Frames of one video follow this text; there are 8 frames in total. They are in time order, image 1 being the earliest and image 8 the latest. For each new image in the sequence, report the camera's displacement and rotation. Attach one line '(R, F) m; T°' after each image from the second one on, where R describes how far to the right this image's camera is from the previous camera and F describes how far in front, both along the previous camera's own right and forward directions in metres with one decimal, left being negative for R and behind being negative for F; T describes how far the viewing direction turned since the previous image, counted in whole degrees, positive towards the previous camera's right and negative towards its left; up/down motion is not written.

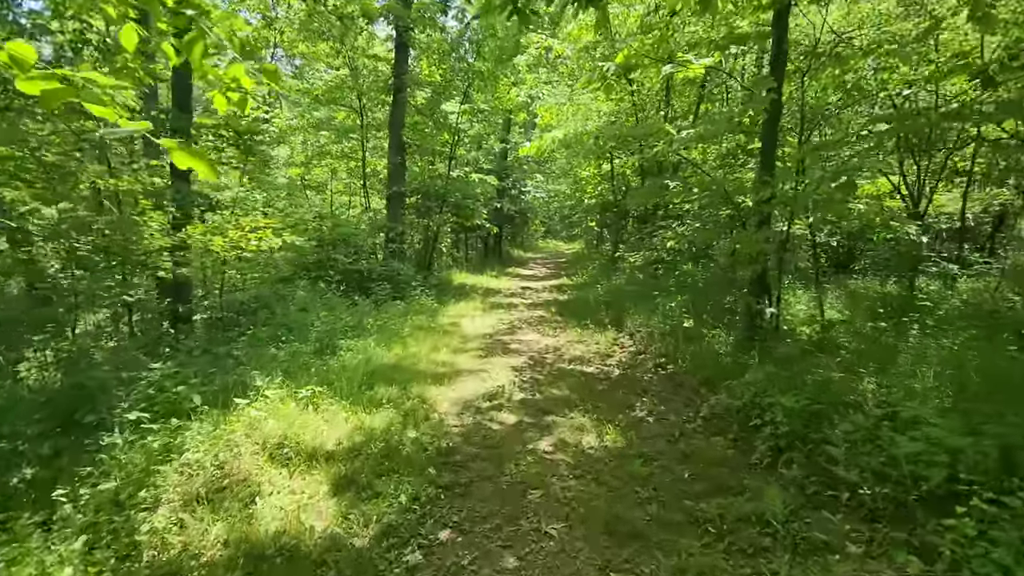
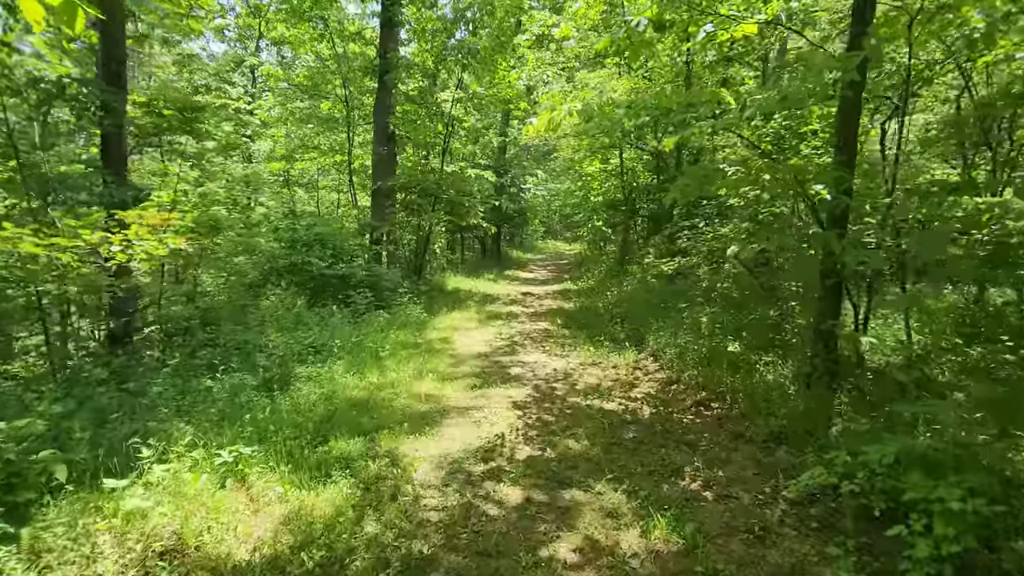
(0.0, +1.7) m; 0°
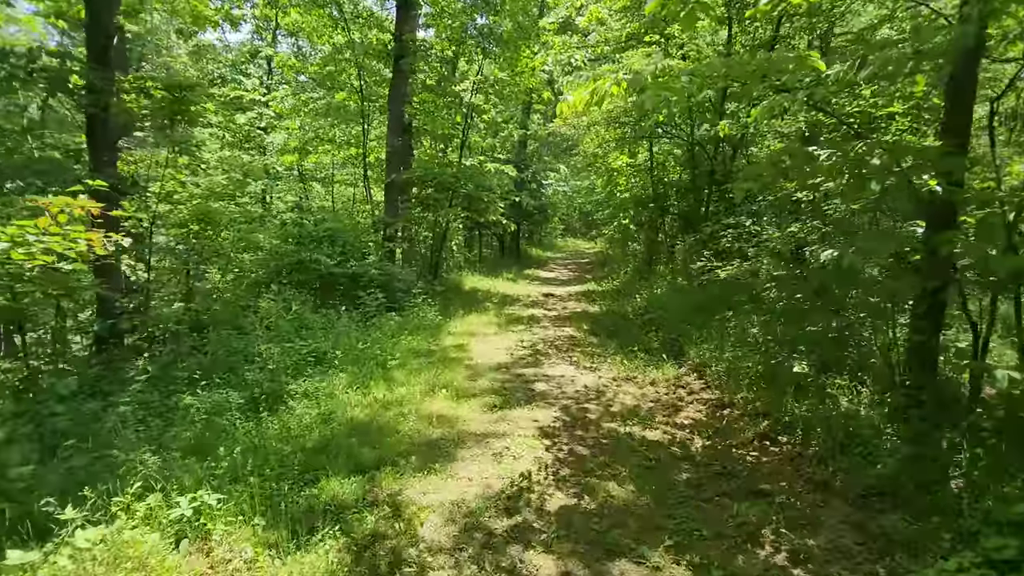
(-0.1, +0.9) m; -2°
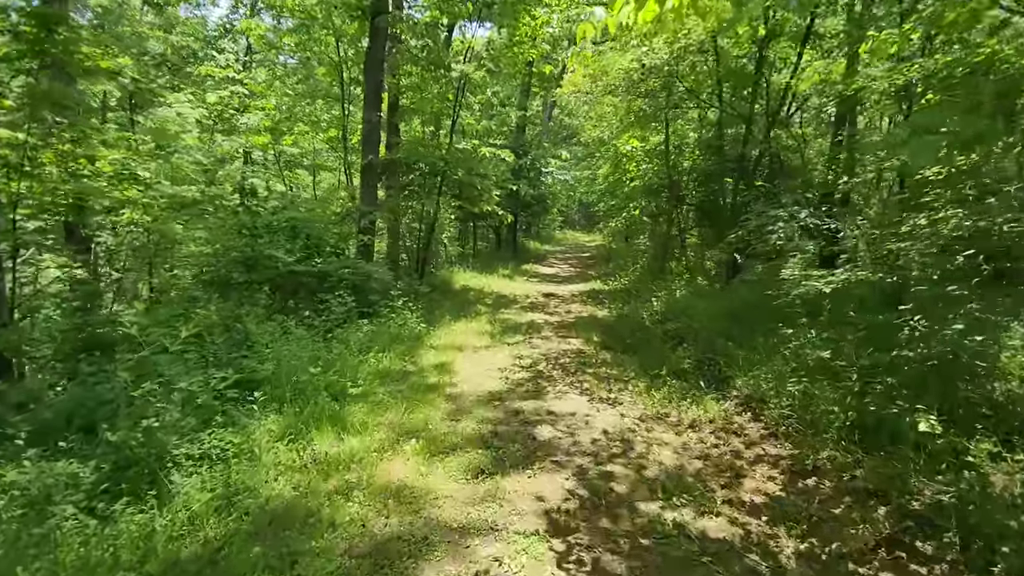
(0.0, +1.8) m; 0°
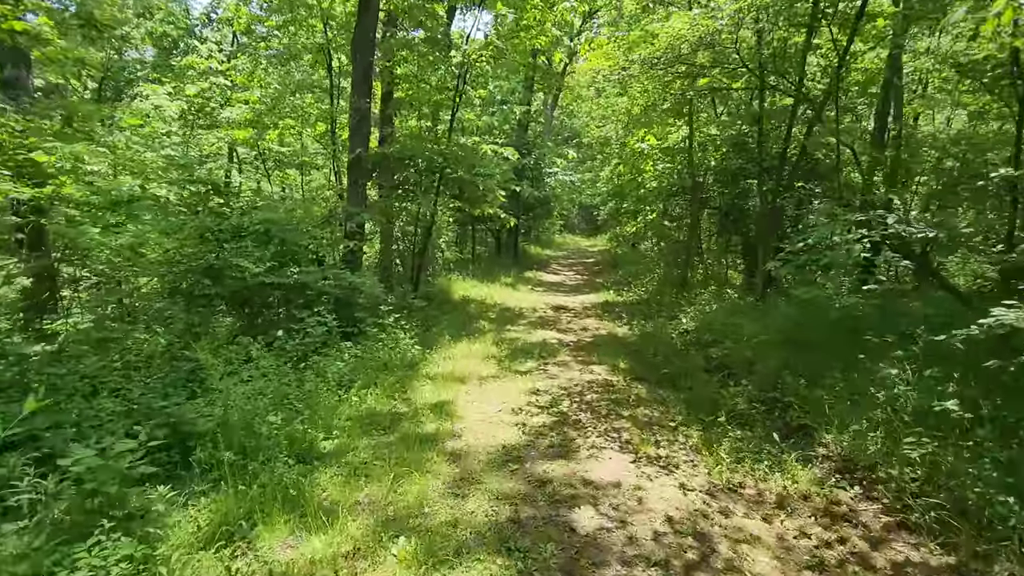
(-0.2, +1.4) m; 0°
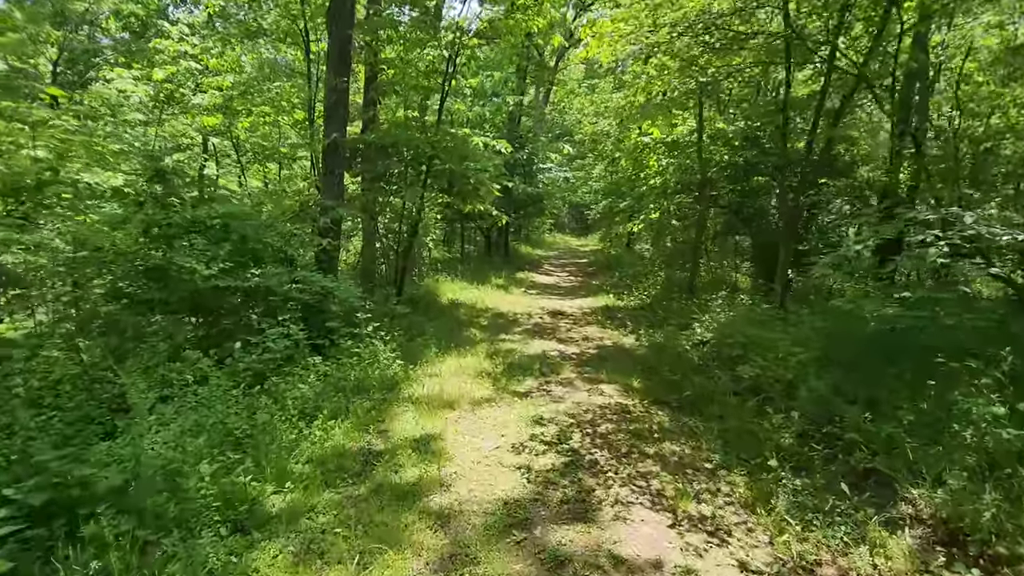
(-0.1, +1.1) m; +1°
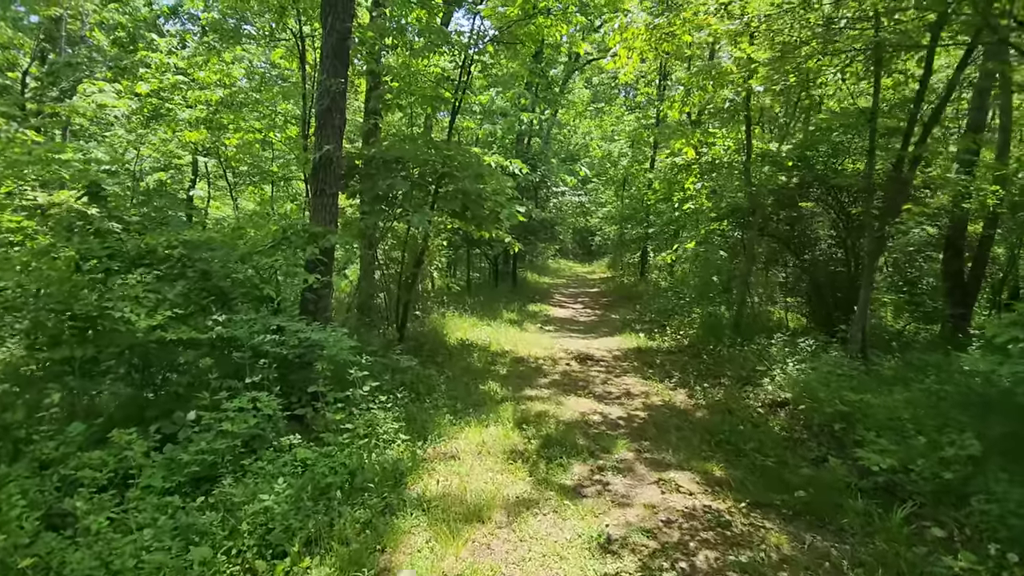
(-0.4, +1.6) m; 0°
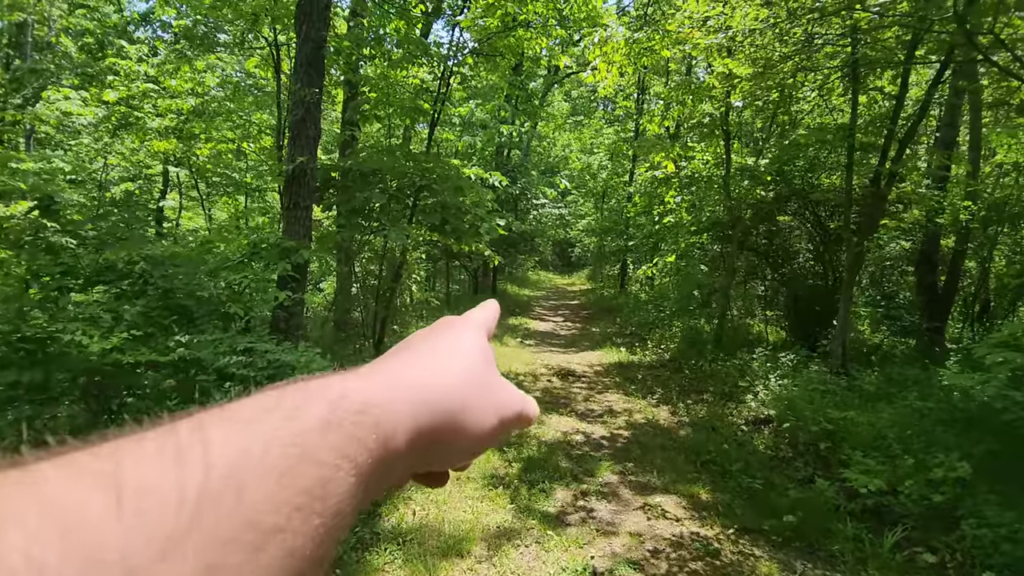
(0.0, +0.2) m; +2°
